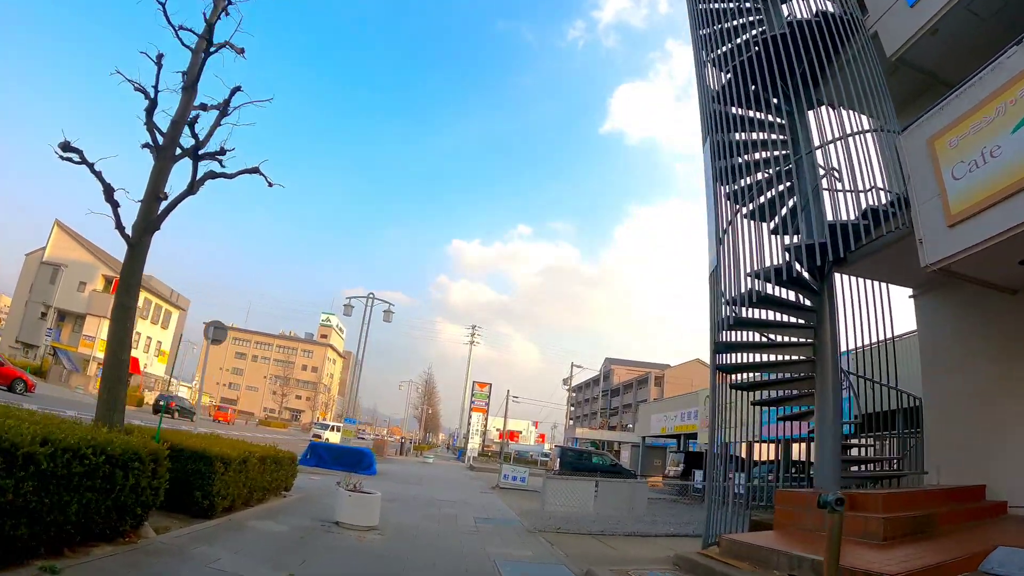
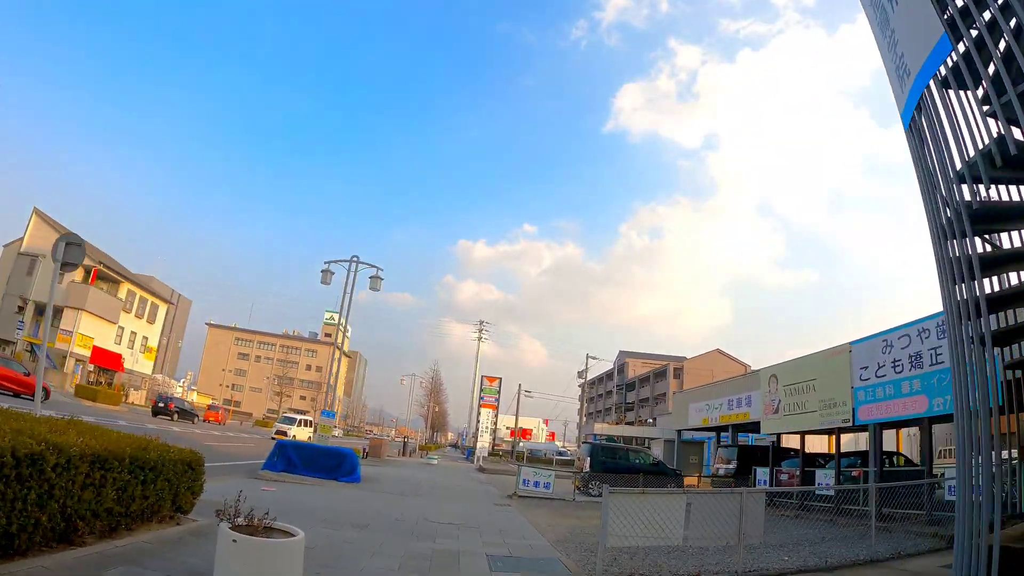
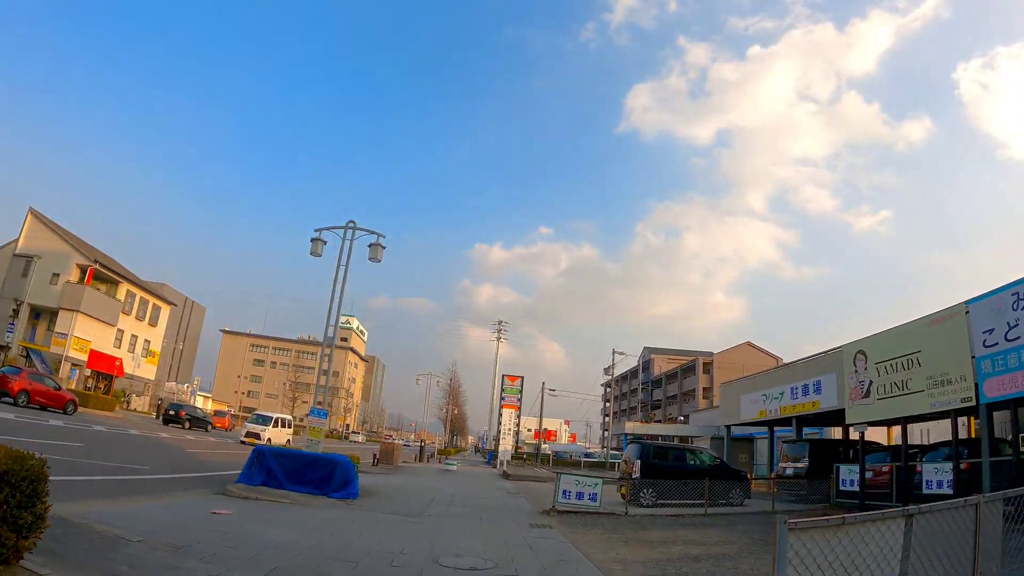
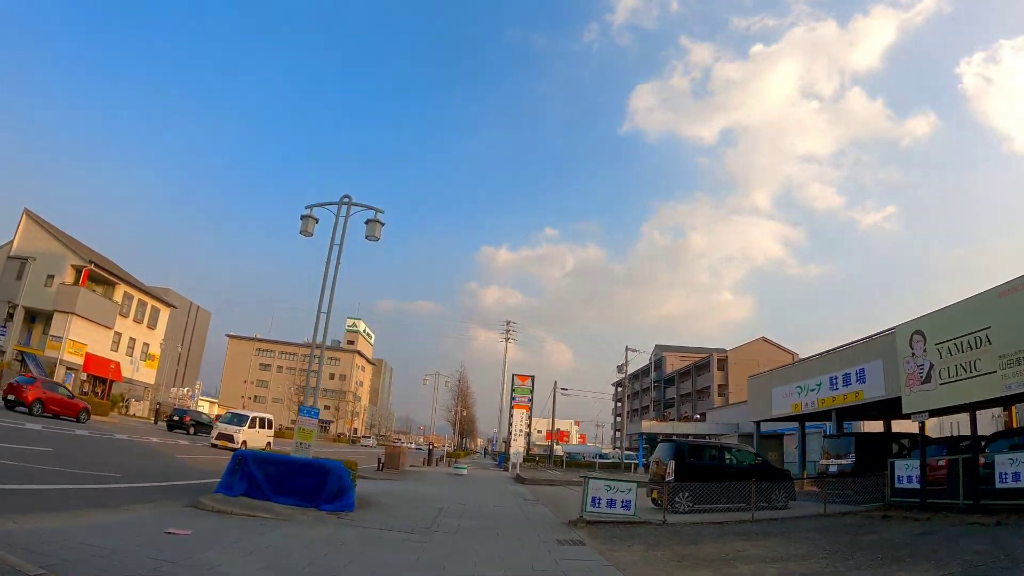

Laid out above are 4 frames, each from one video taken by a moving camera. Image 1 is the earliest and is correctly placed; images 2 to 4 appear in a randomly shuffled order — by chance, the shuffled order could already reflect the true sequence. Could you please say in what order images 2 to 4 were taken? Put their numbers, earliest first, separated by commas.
2, 3, 4
